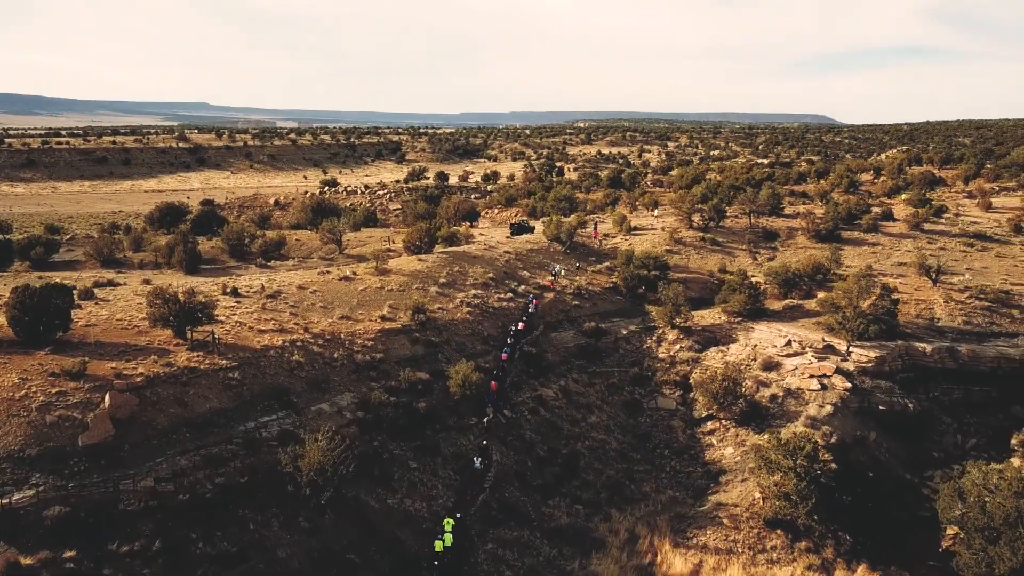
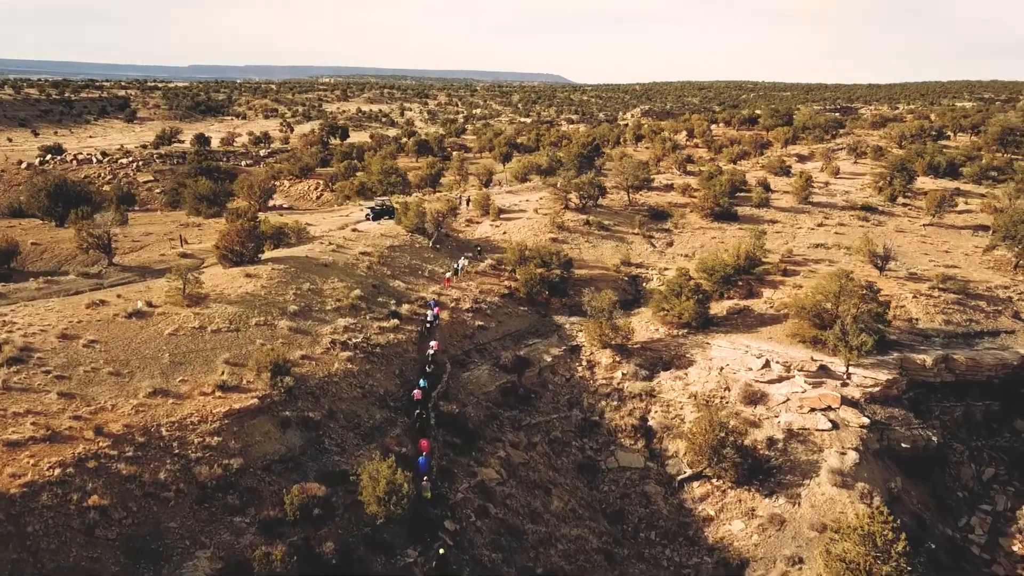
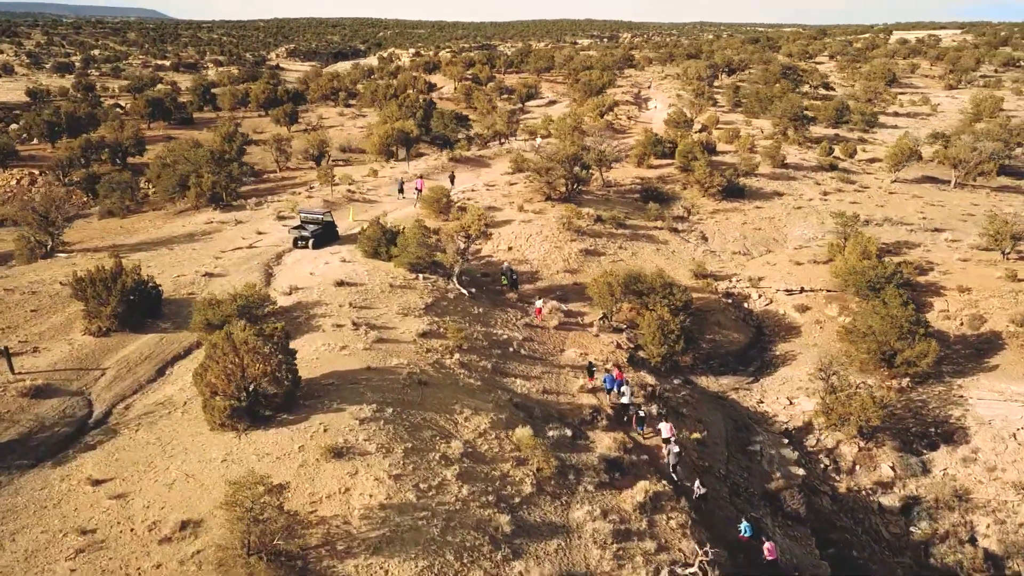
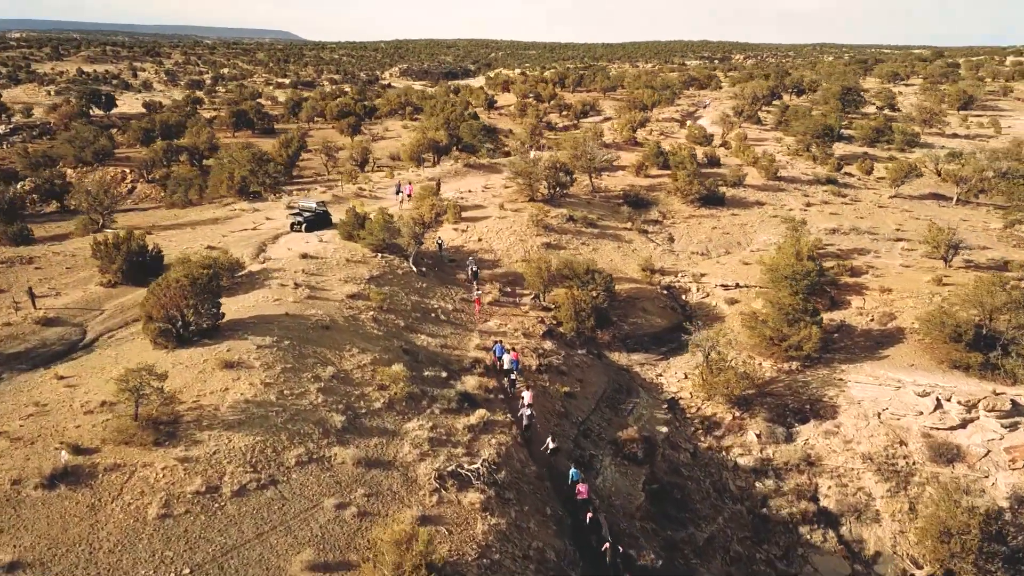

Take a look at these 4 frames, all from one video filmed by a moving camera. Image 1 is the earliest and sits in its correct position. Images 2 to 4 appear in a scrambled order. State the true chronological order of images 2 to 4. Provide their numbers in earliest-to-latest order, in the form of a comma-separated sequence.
2, 4, 3
